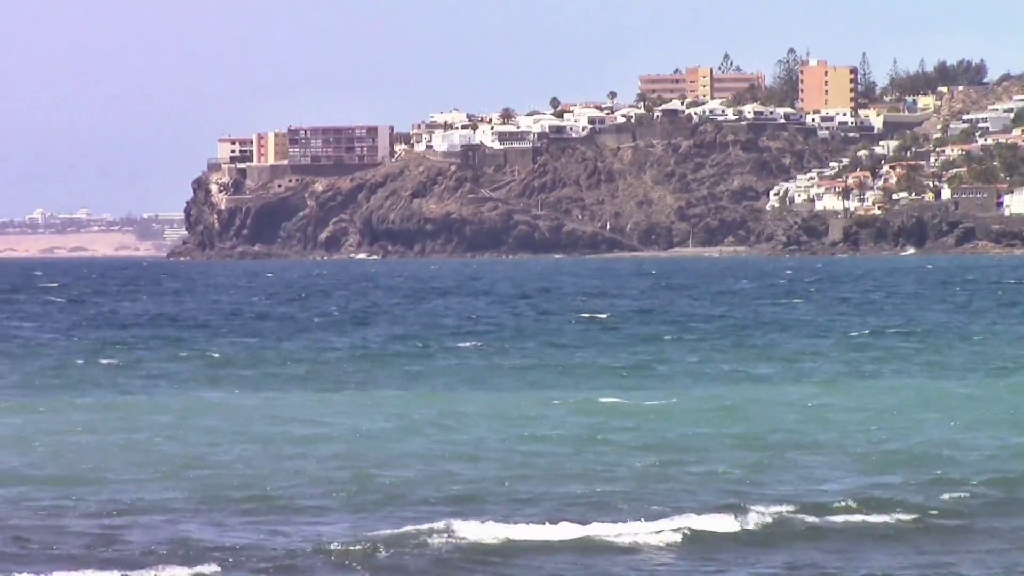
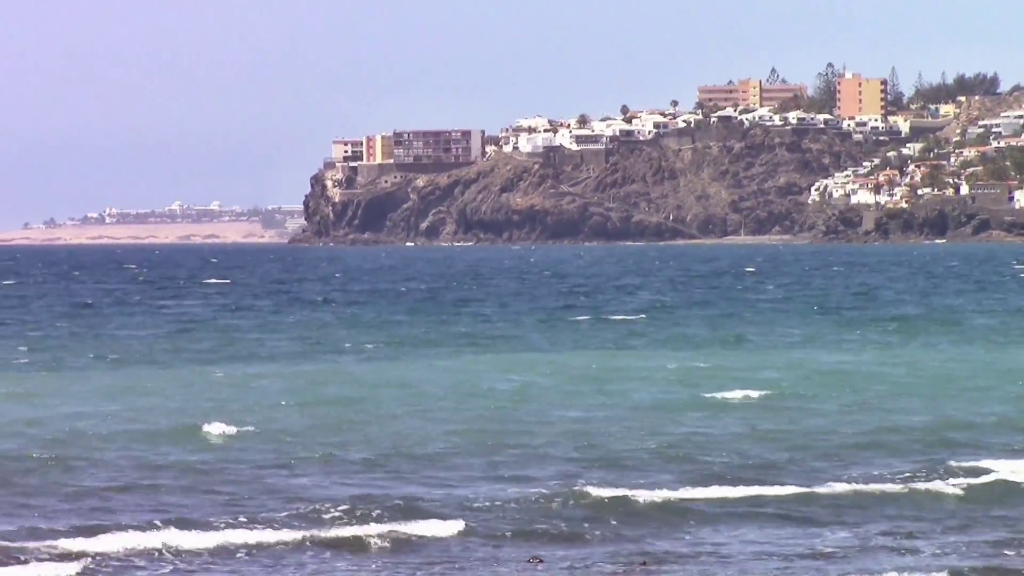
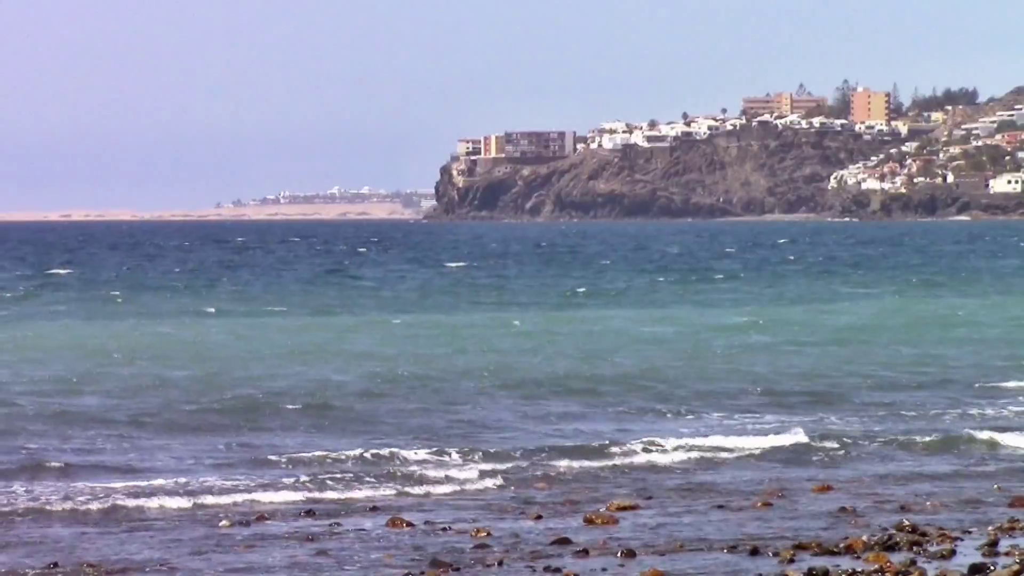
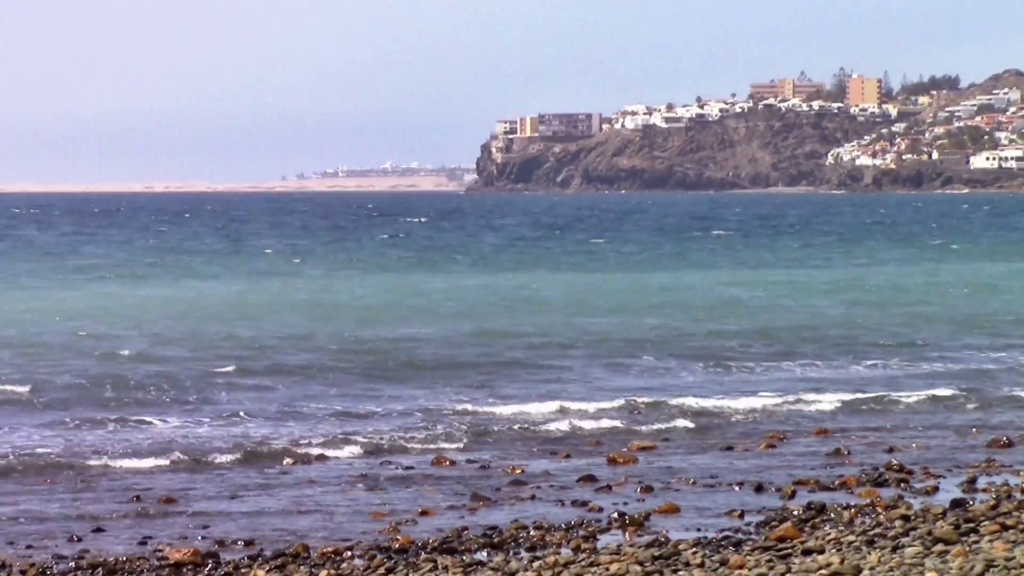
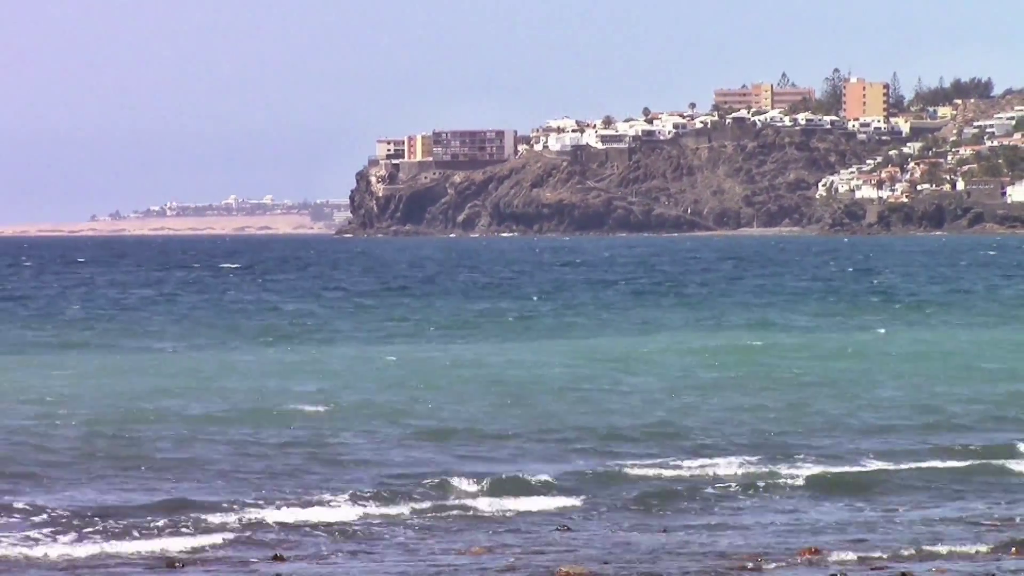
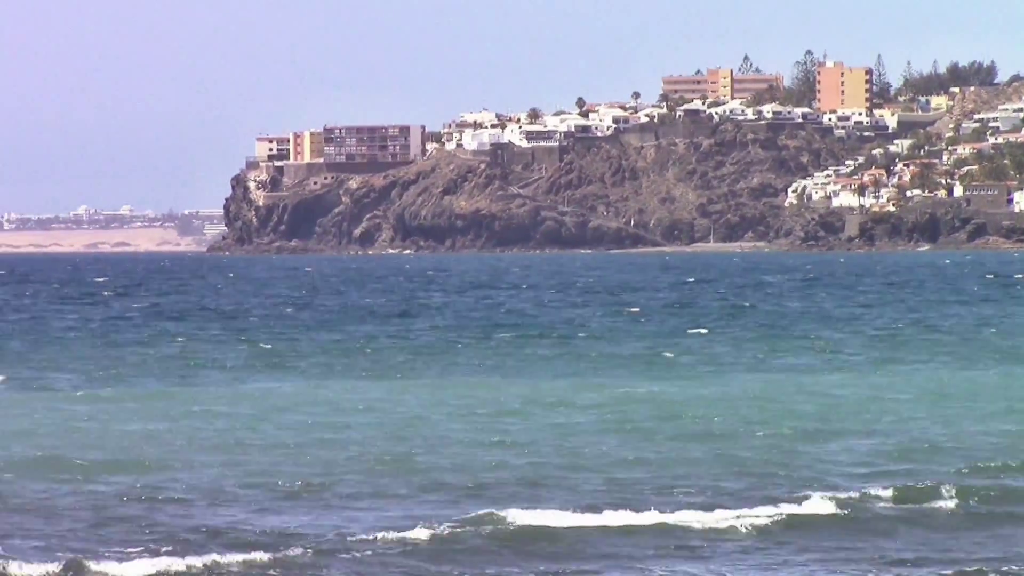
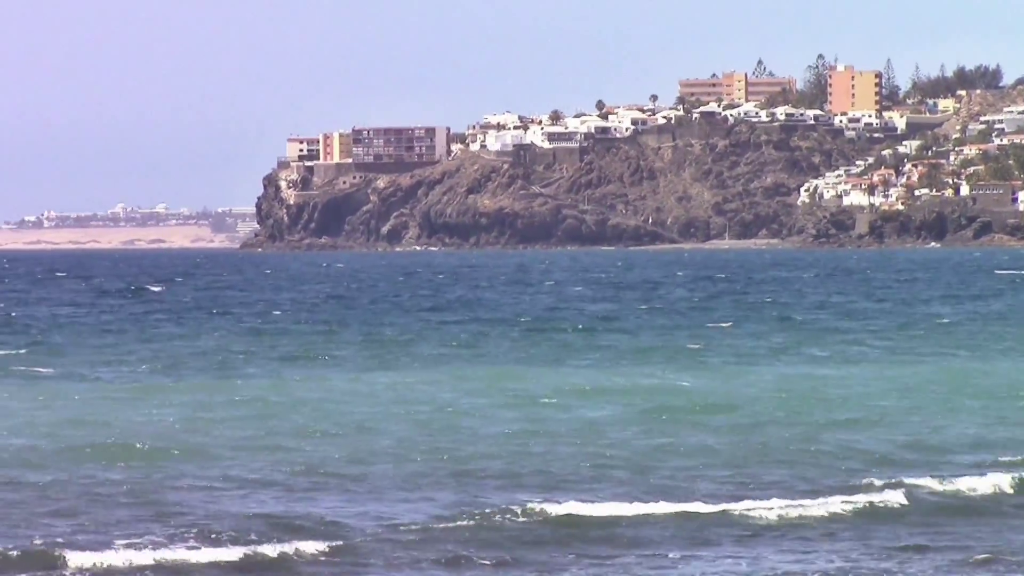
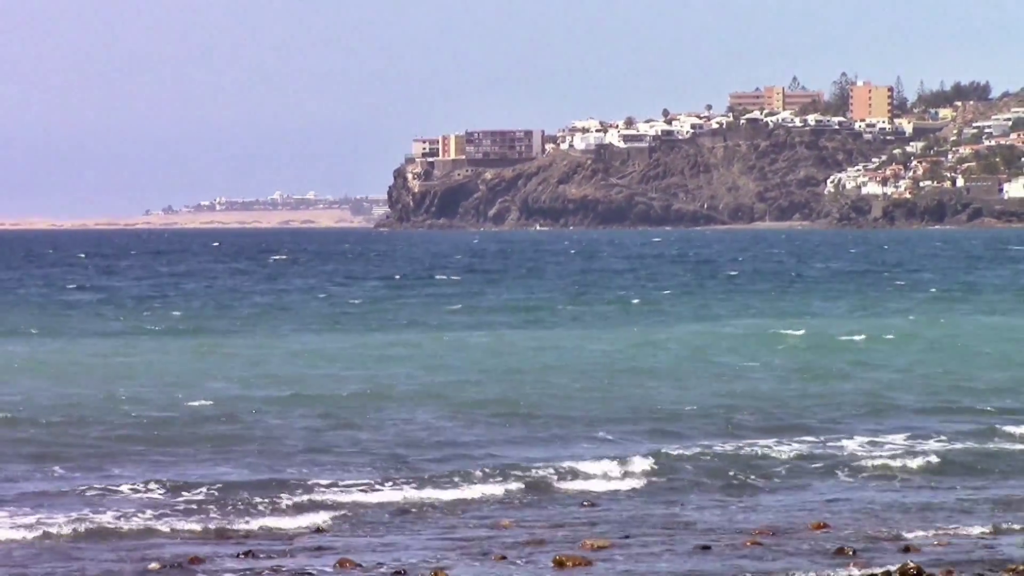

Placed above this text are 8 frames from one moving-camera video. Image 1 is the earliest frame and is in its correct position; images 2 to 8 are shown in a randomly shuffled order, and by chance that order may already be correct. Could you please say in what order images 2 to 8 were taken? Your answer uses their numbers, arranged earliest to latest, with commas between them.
6, 7, 2, 5, 8, 3, 4
